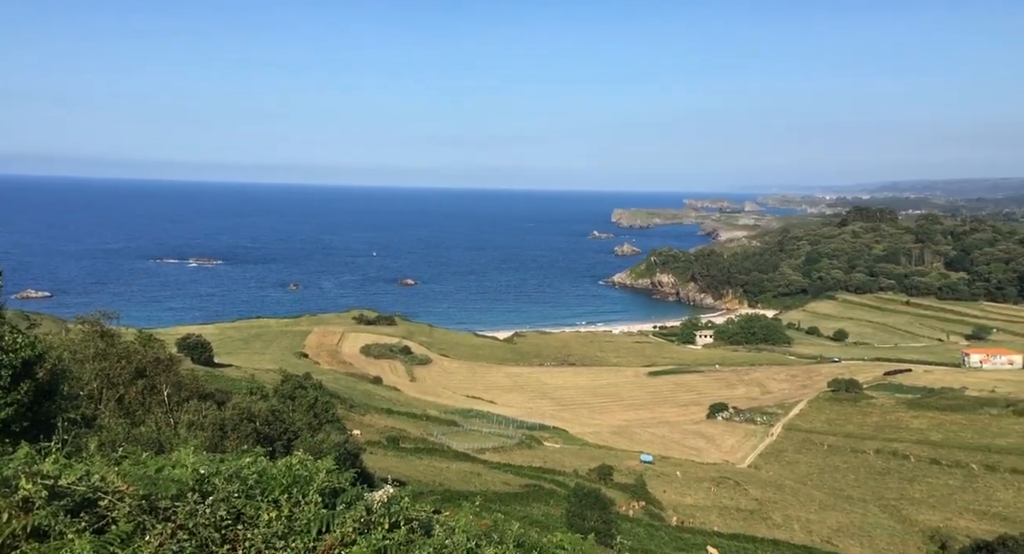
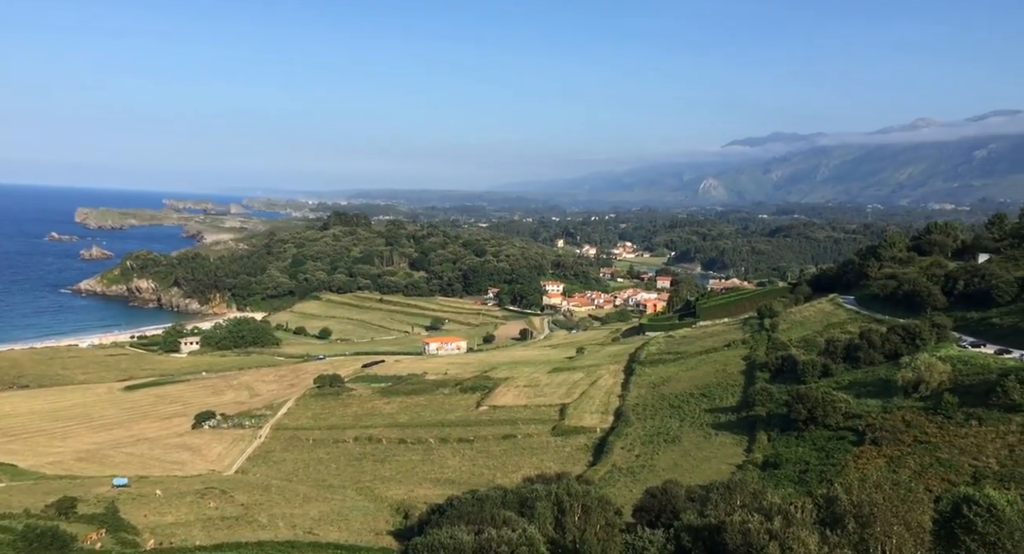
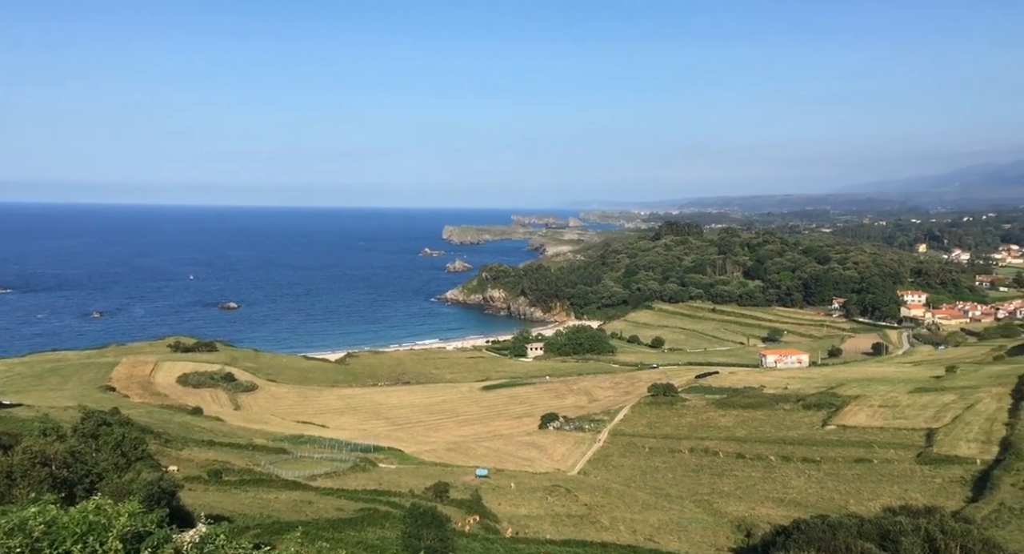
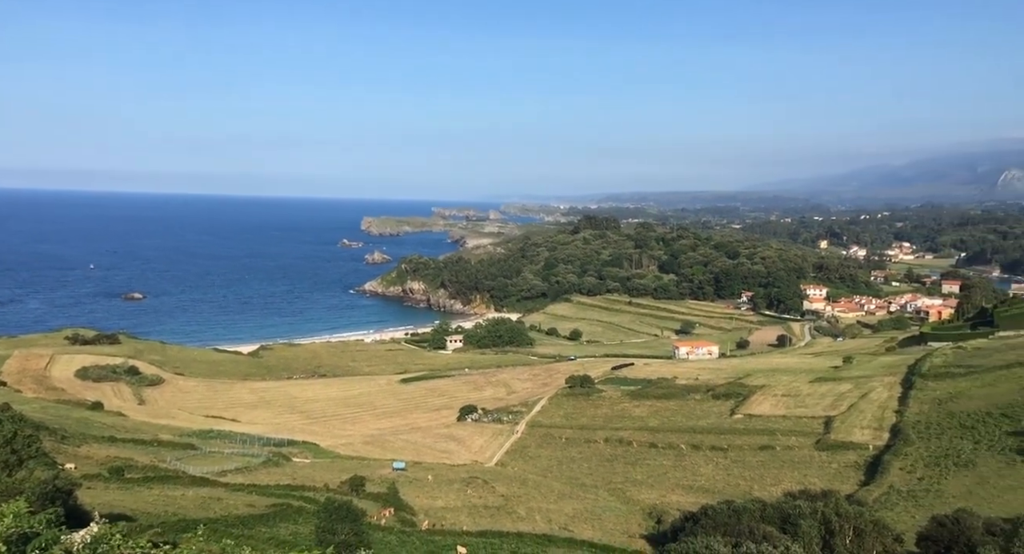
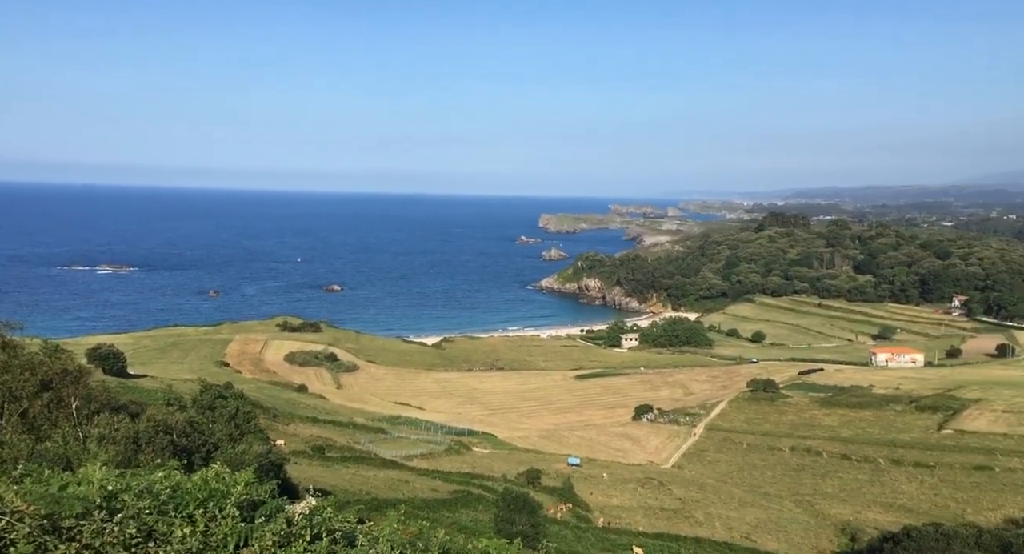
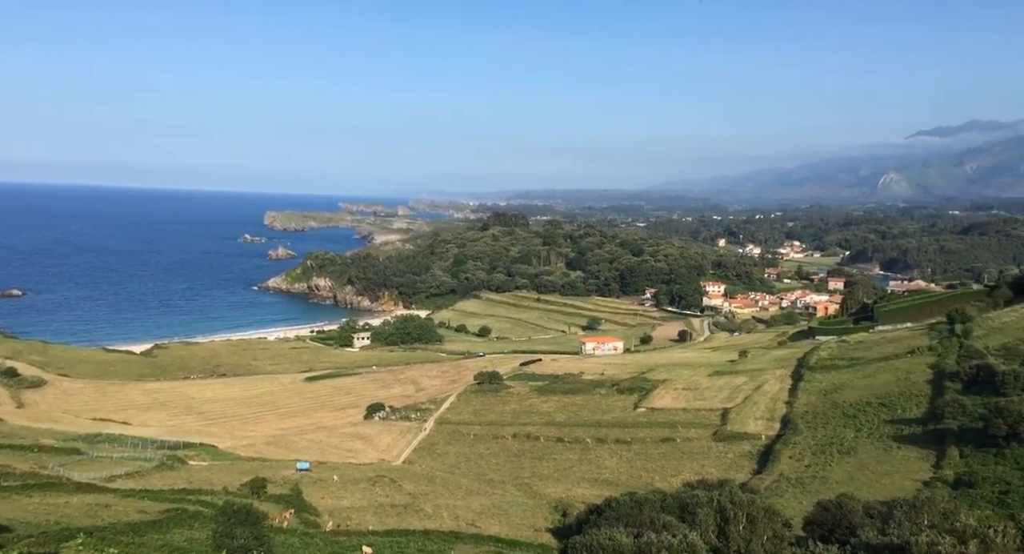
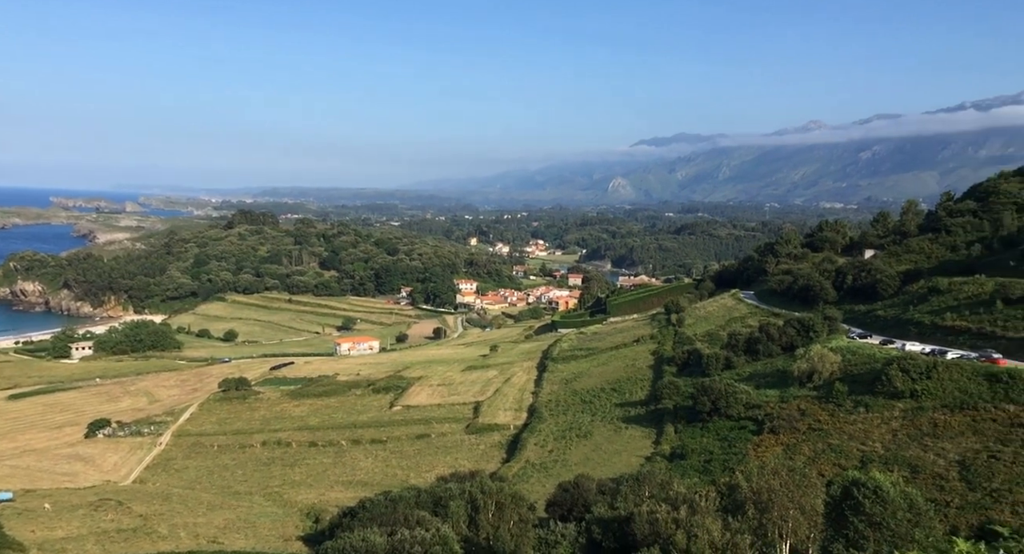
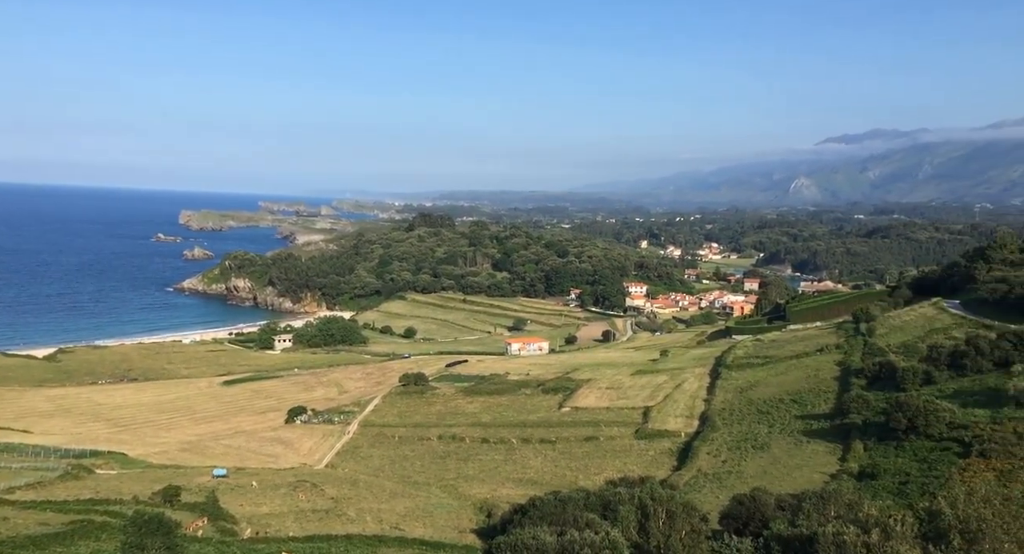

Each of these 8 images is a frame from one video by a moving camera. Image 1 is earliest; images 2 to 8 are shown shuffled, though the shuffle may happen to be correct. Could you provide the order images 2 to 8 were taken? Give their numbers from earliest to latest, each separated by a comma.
5, 3, 4, 6, 8, 2, 7
